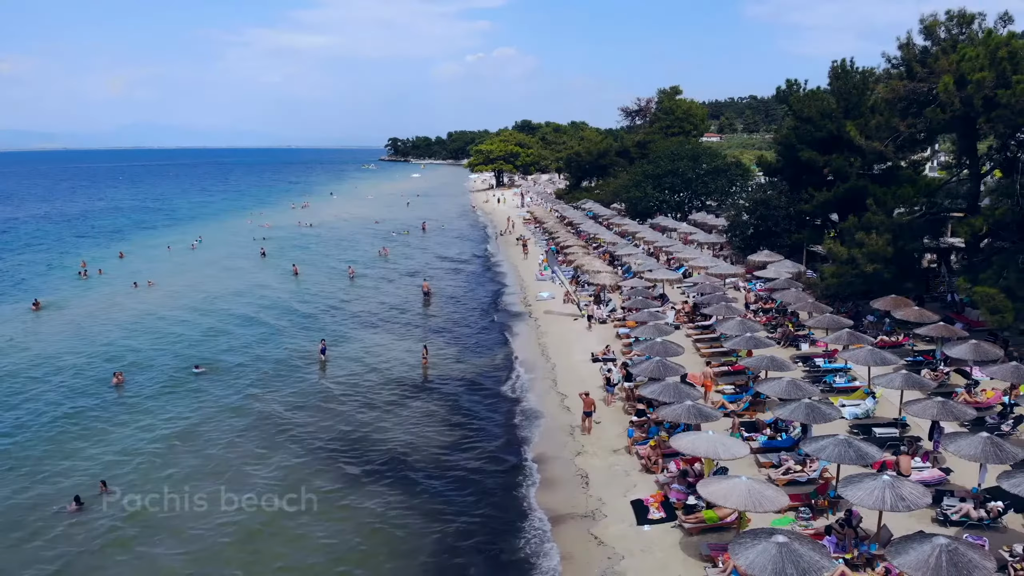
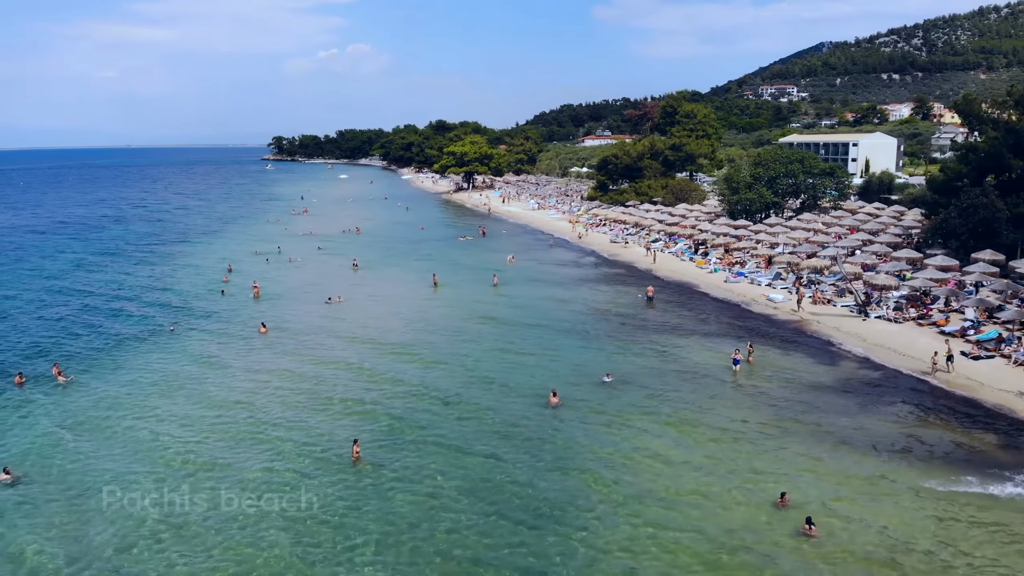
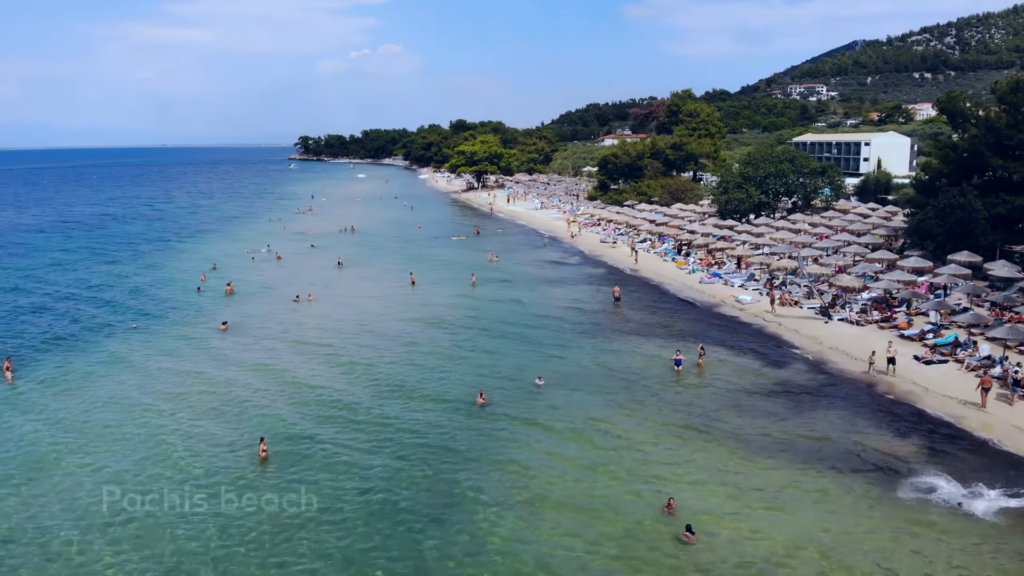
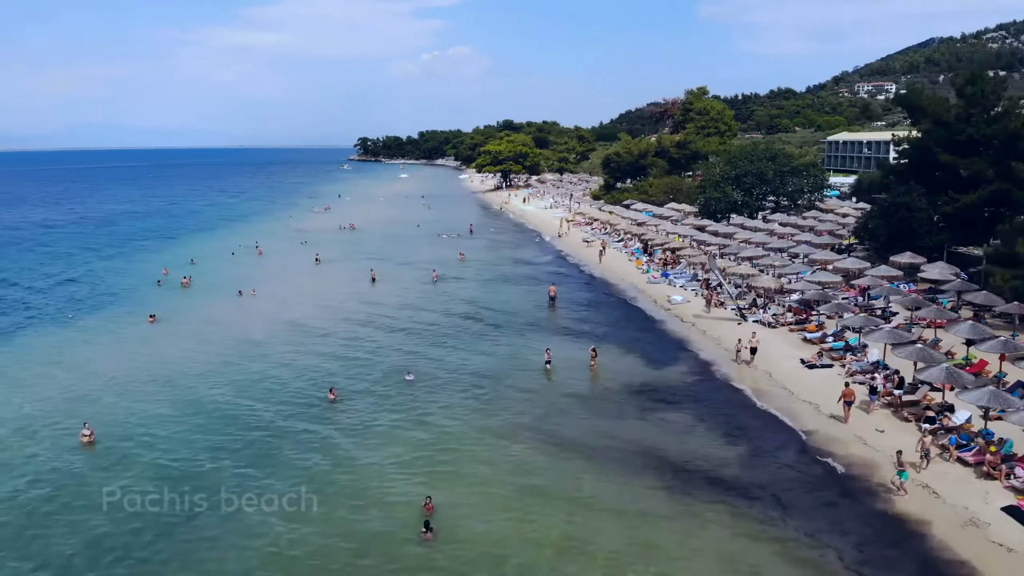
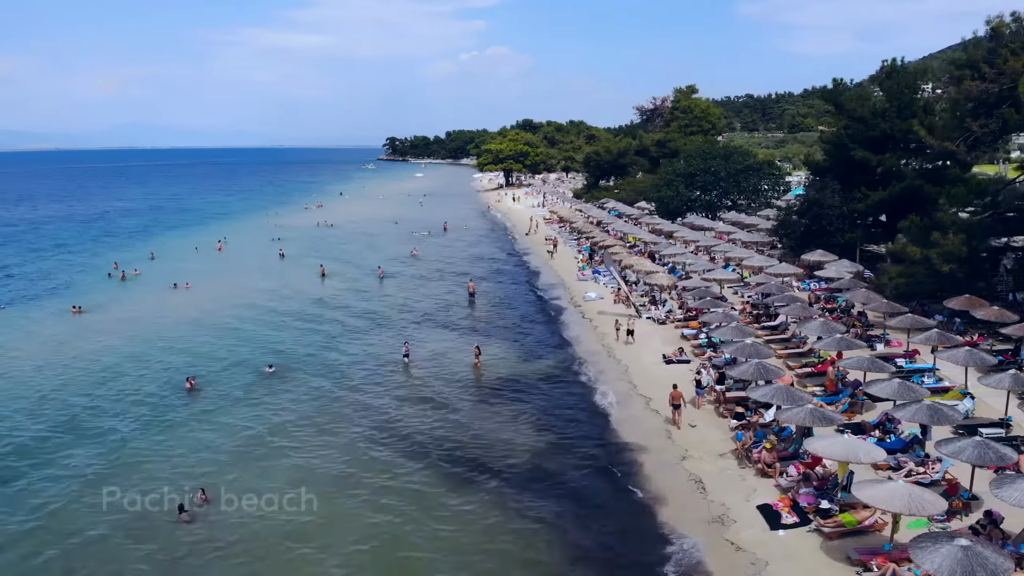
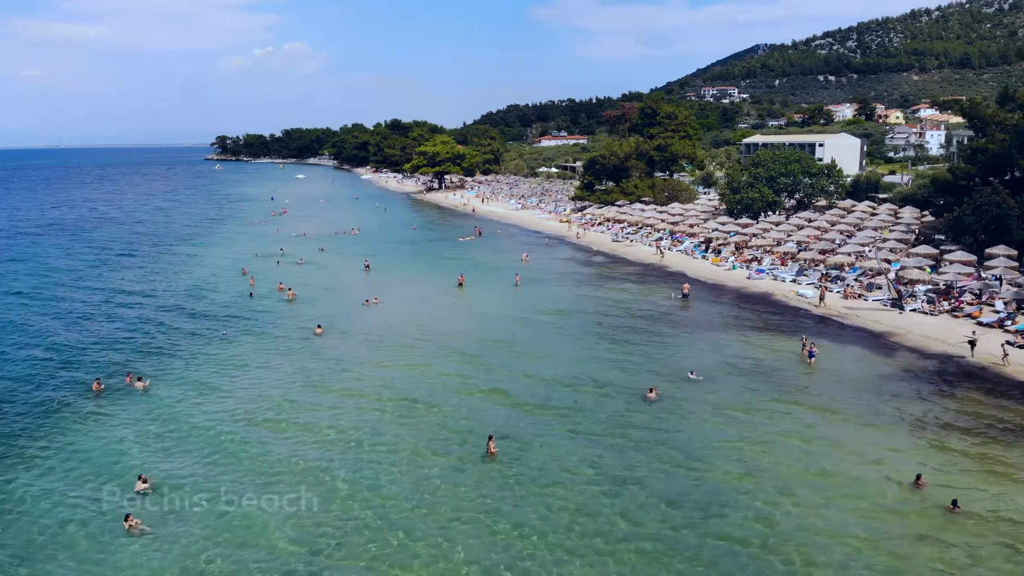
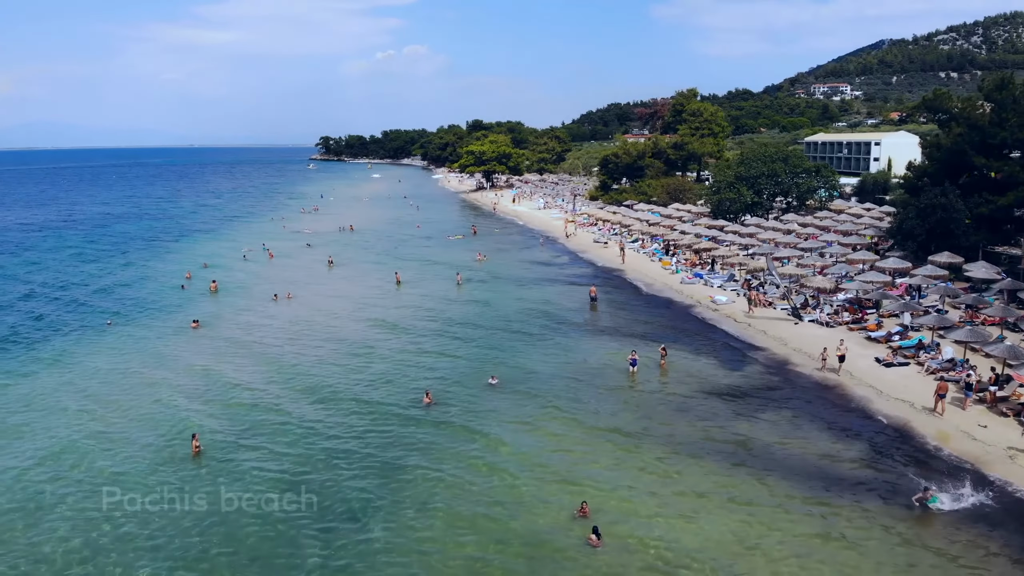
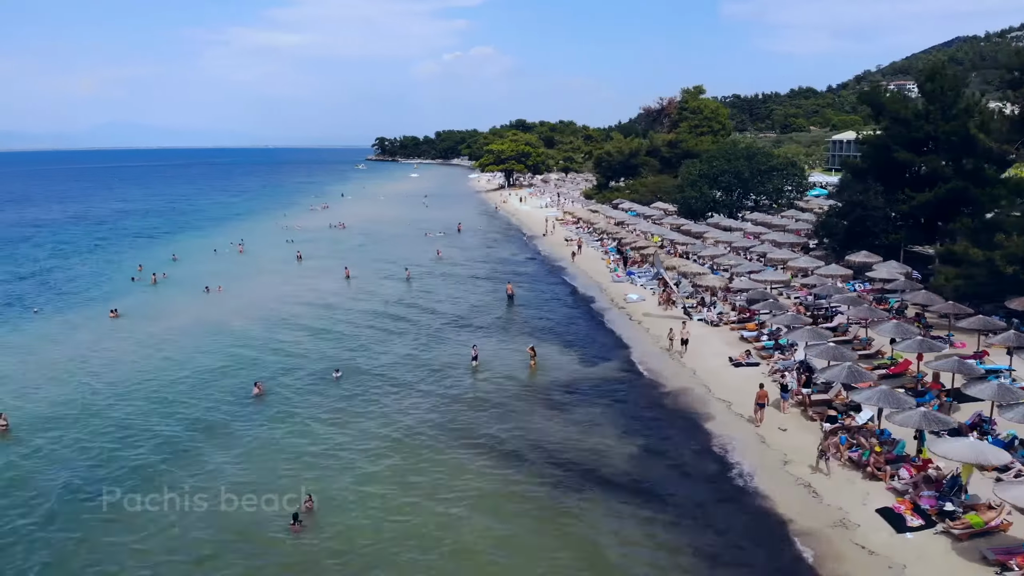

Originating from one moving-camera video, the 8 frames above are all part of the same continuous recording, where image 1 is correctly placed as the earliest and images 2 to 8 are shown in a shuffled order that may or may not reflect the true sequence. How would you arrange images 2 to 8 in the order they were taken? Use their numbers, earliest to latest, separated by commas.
5, 8, 4, 7, 3, 2, 6
